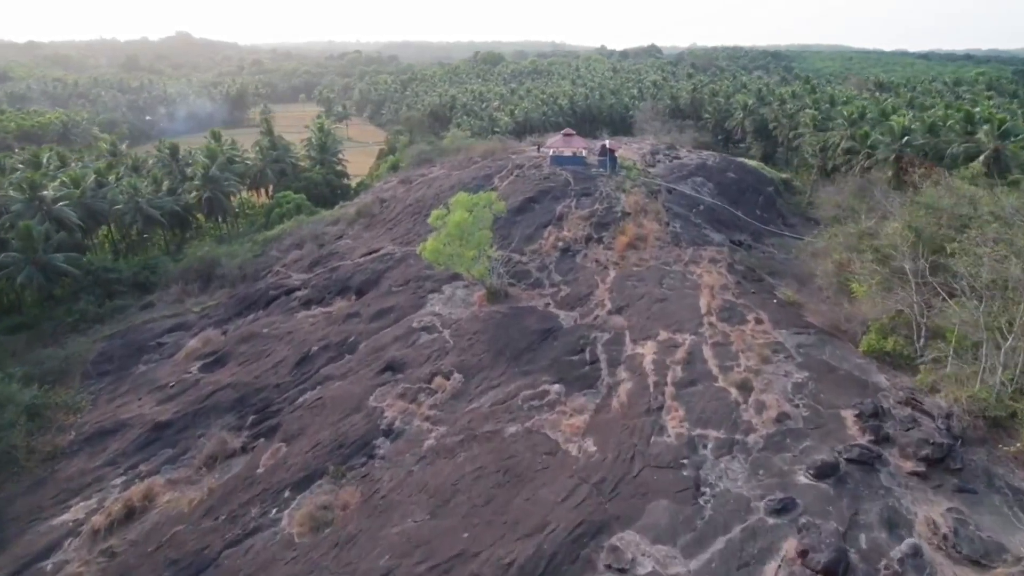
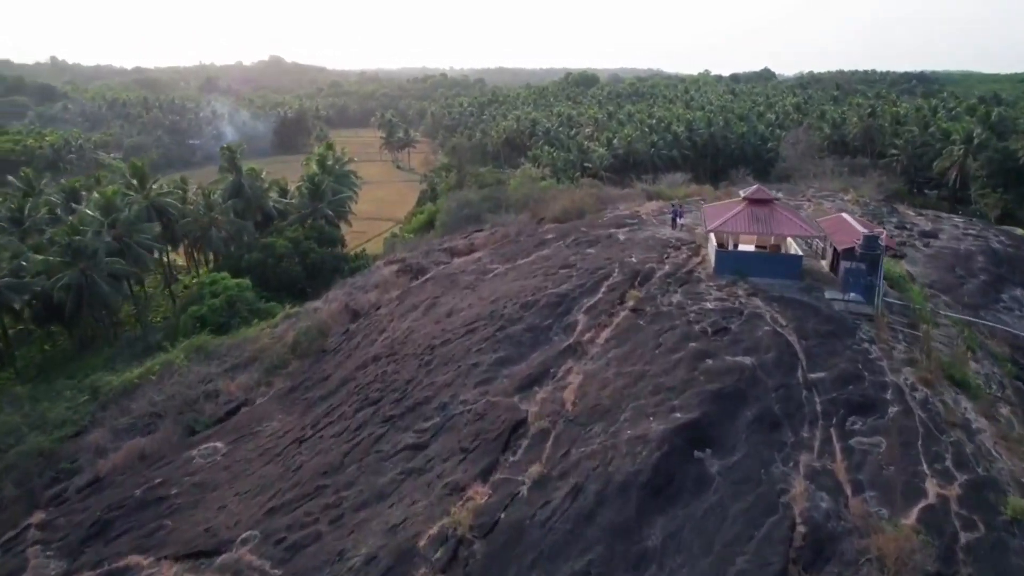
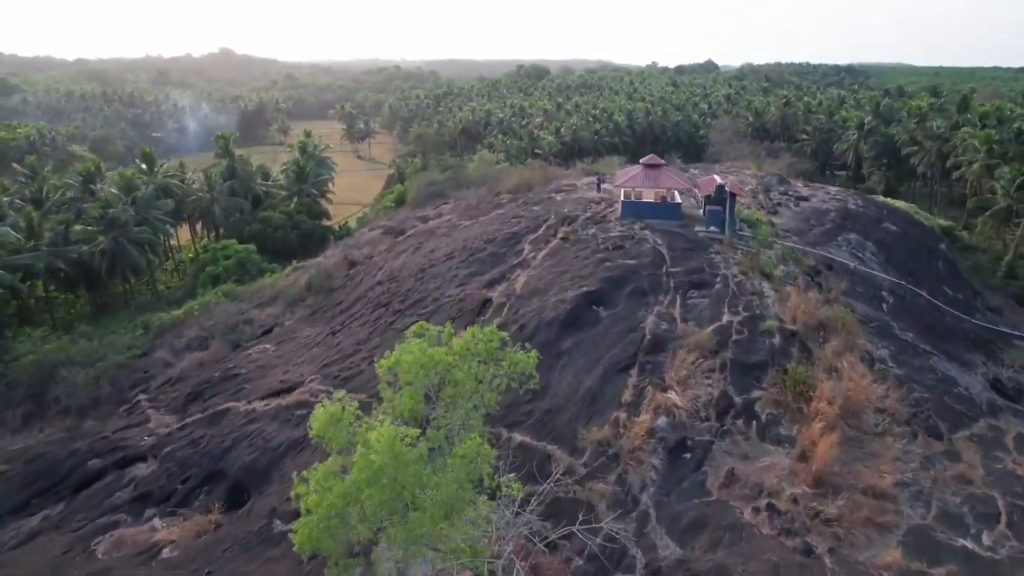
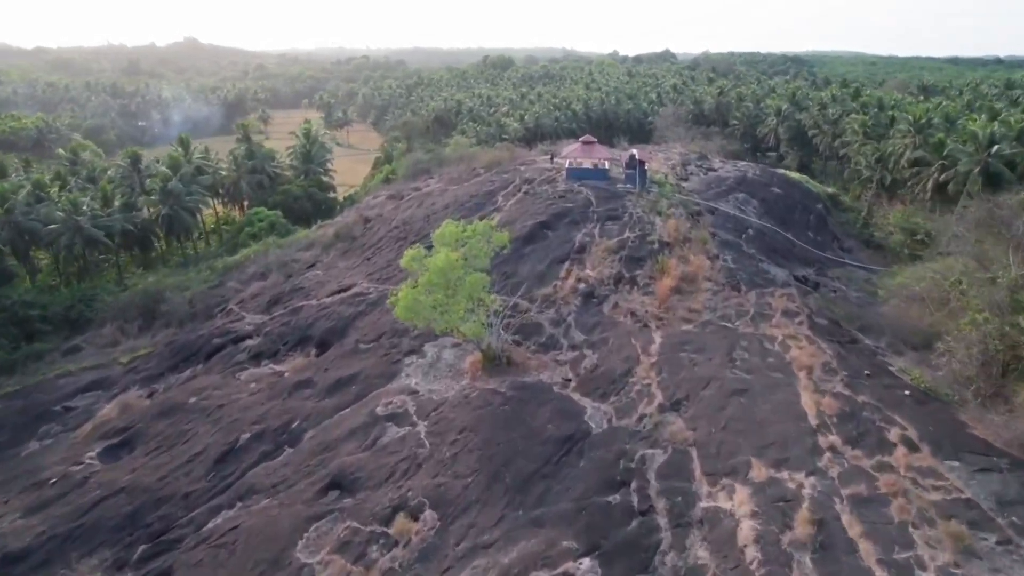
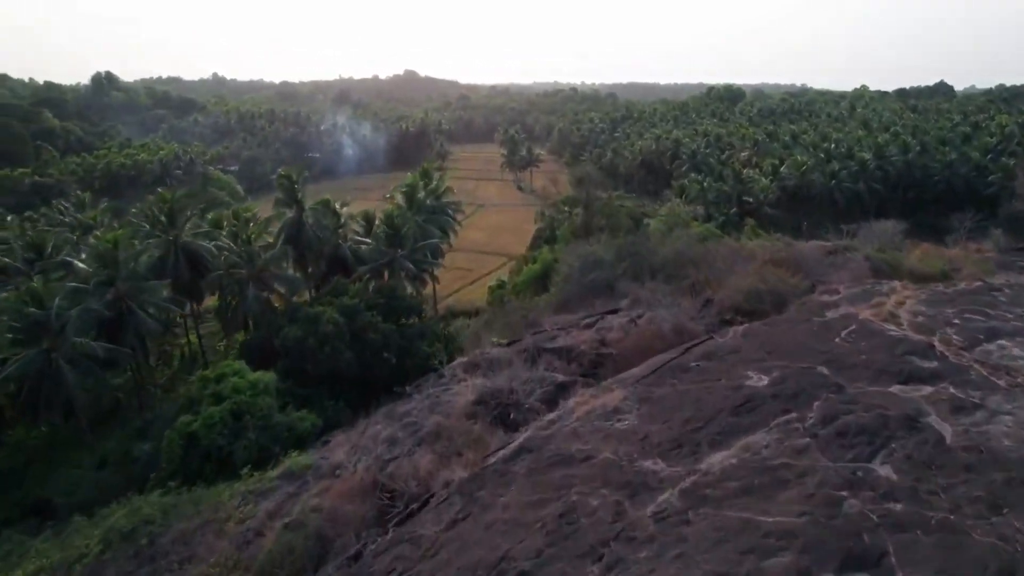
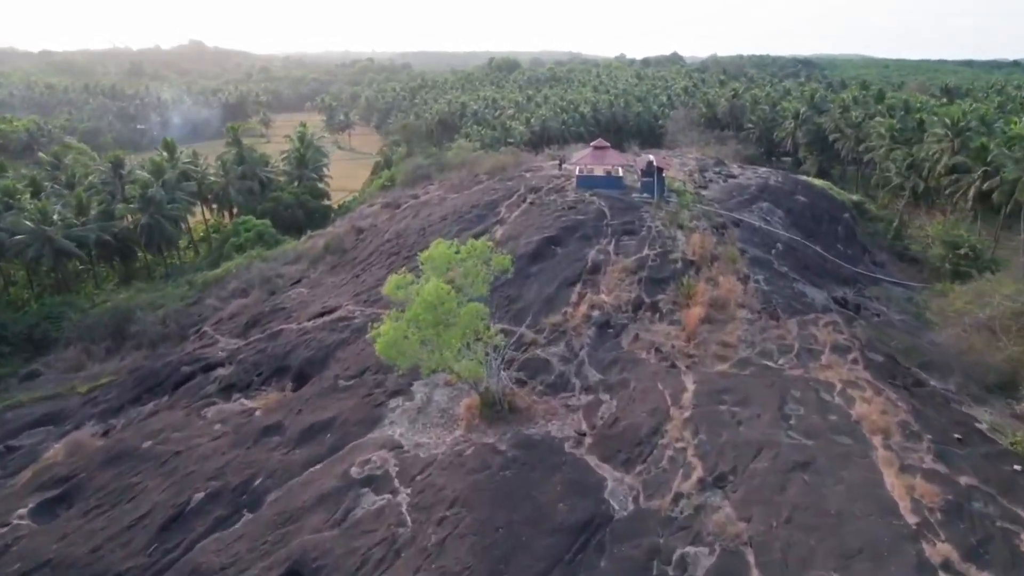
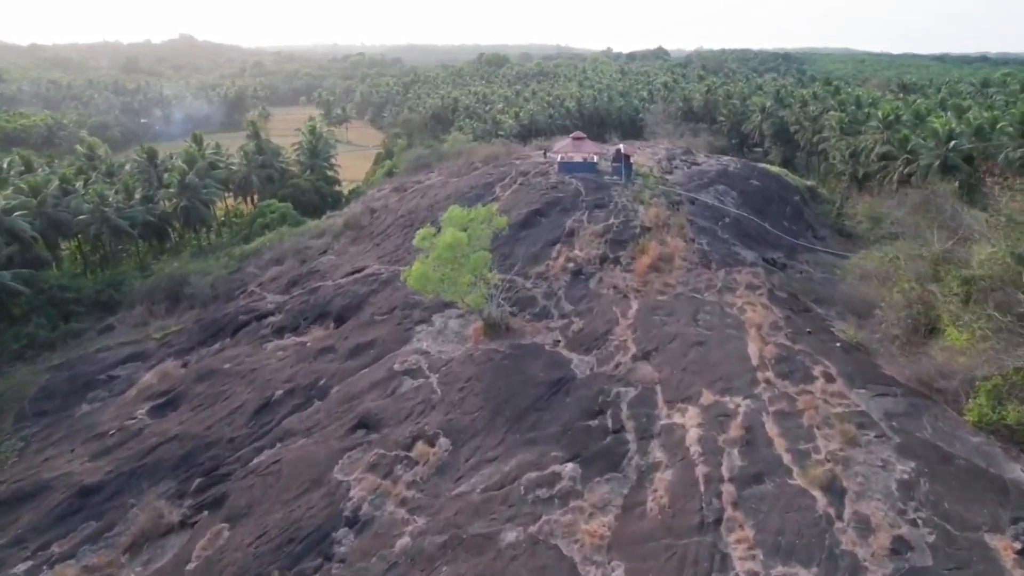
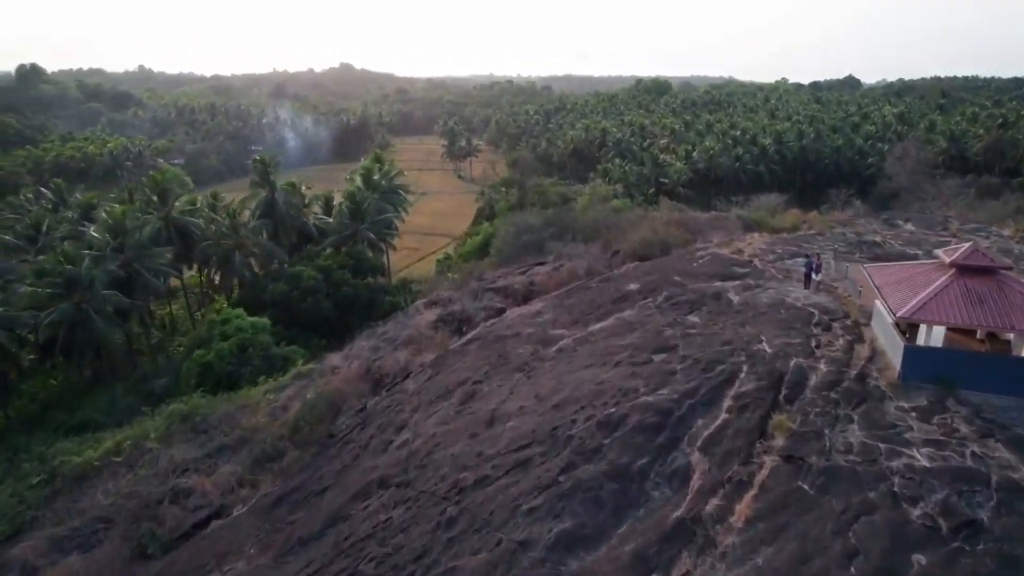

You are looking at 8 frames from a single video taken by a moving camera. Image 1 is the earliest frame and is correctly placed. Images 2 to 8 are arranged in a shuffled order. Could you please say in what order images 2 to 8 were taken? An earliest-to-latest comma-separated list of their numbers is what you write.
7, 4, 6, 3, 2, 8, 5
